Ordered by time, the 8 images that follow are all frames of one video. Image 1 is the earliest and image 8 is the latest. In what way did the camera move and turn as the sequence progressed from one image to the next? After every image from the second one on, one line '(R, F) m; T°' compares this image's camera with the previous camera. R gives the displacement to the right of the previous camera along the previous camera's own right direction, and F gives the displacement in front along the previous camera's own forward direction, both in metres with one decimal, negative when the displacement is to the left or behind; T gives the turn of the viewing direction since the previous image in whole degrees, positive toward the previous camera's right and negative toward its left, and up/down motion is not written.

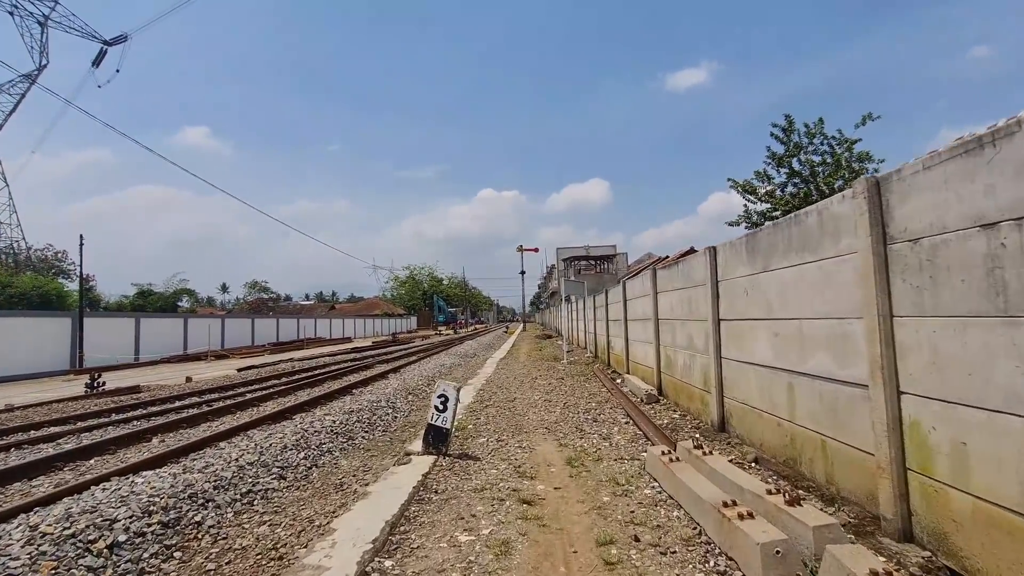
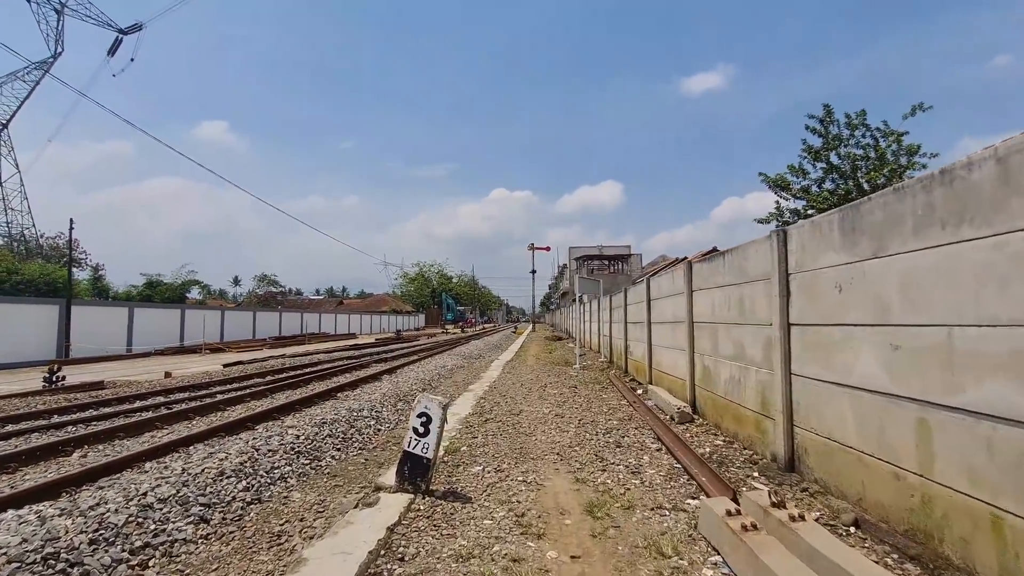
(0.0, +1.4) m; -1°
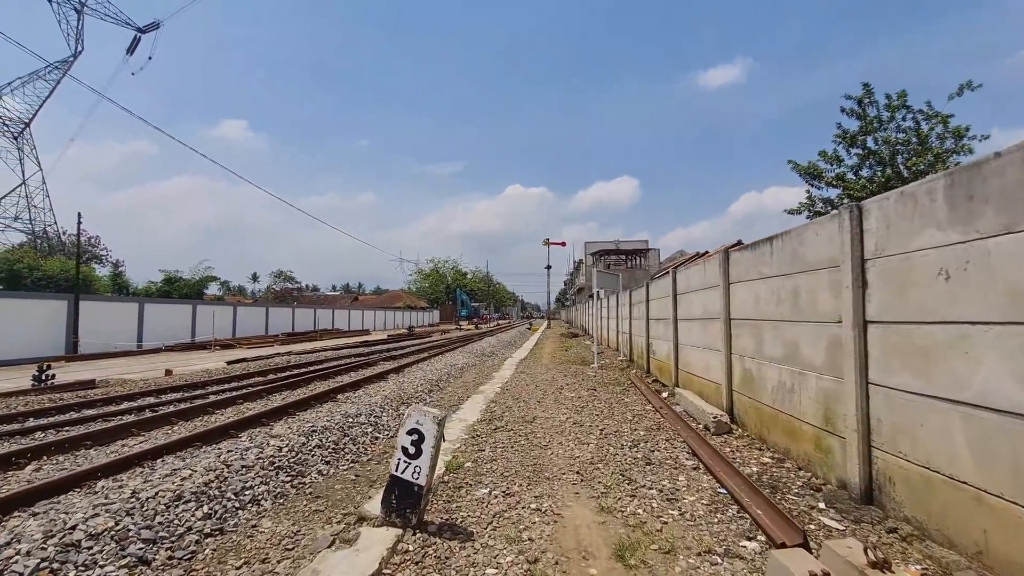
(0.0, +0.8) m; -2°
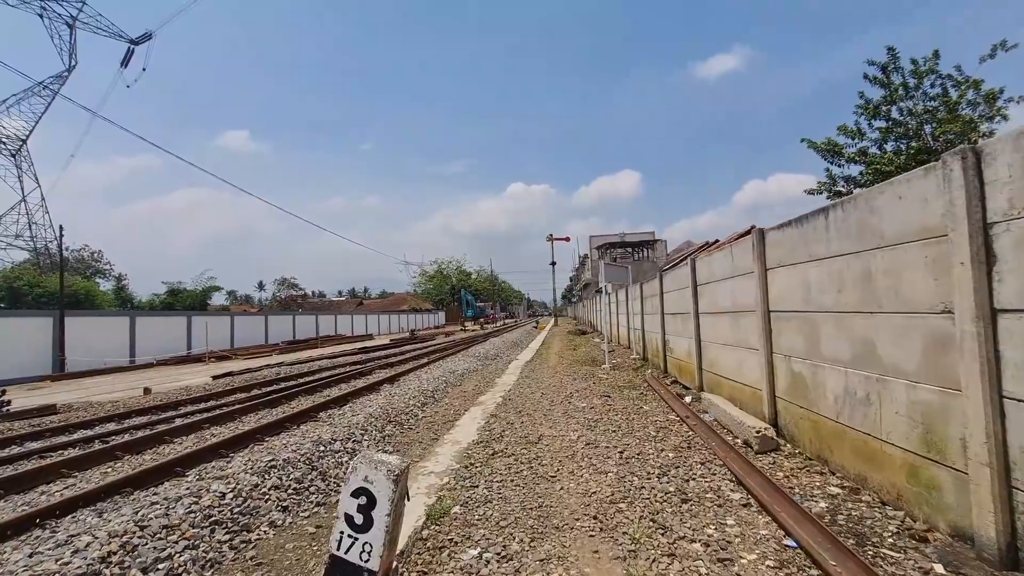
(+0.1, +1.1) m; -1°
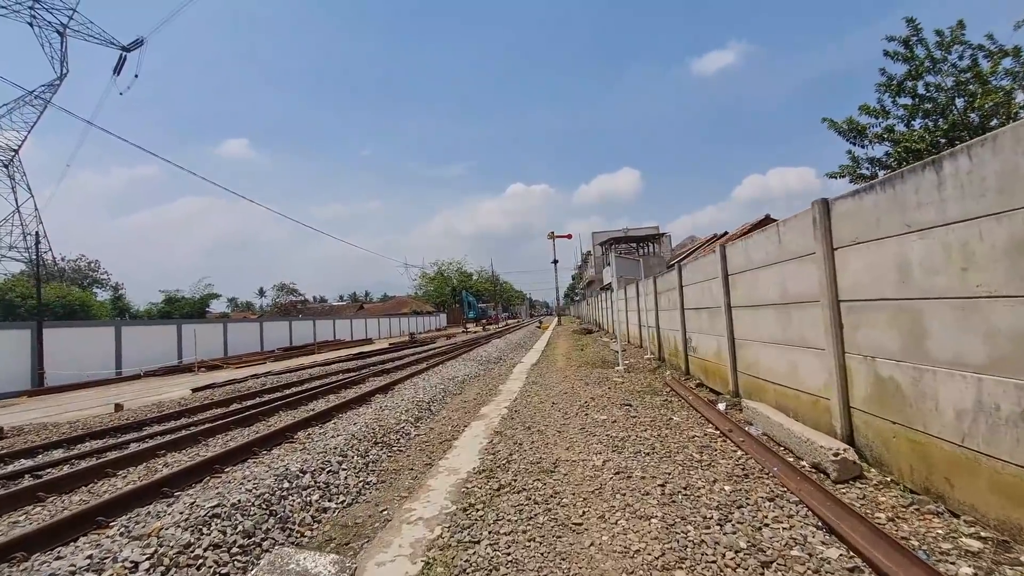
(0.0, +1.1) m; 0°
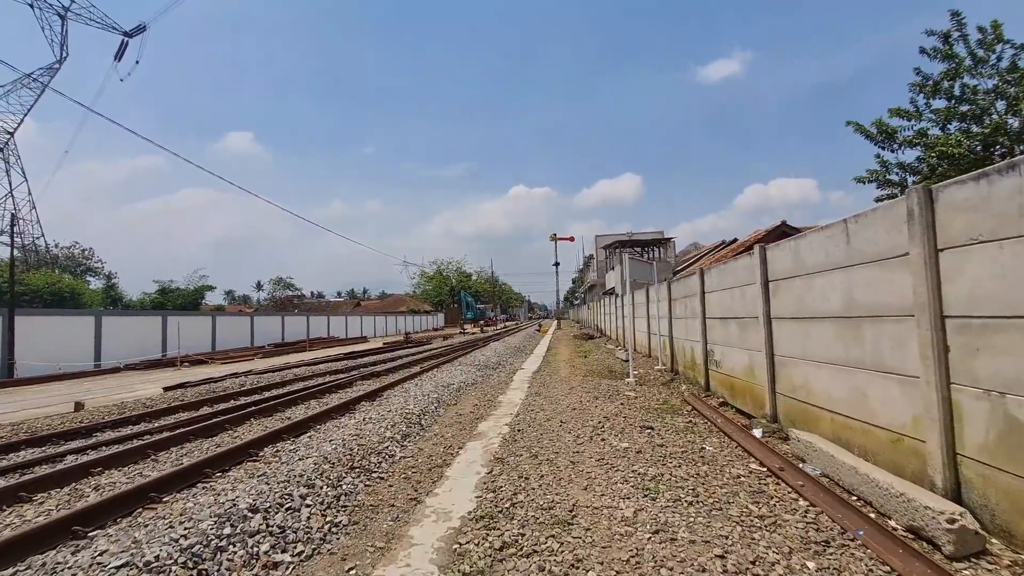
(-0.1, +1.0) m; 0°
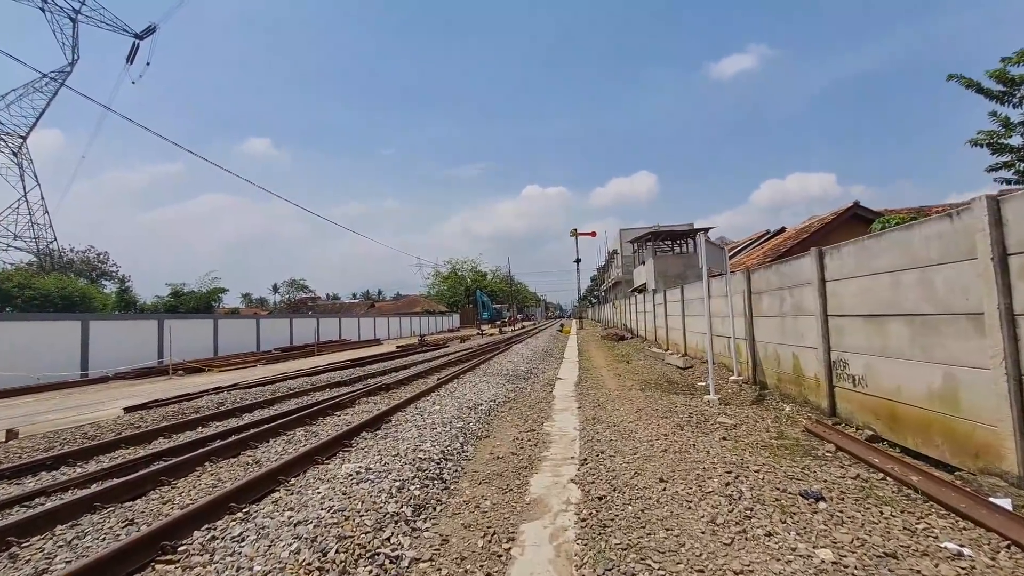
(-0.5, +2.4) m; -2°
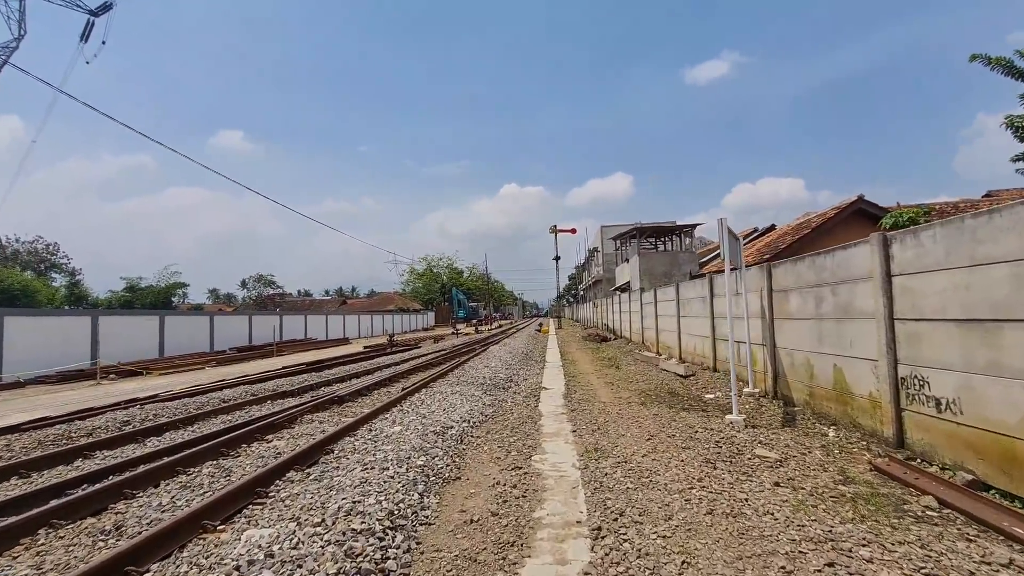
(0.0, +1.7) m; +3°
